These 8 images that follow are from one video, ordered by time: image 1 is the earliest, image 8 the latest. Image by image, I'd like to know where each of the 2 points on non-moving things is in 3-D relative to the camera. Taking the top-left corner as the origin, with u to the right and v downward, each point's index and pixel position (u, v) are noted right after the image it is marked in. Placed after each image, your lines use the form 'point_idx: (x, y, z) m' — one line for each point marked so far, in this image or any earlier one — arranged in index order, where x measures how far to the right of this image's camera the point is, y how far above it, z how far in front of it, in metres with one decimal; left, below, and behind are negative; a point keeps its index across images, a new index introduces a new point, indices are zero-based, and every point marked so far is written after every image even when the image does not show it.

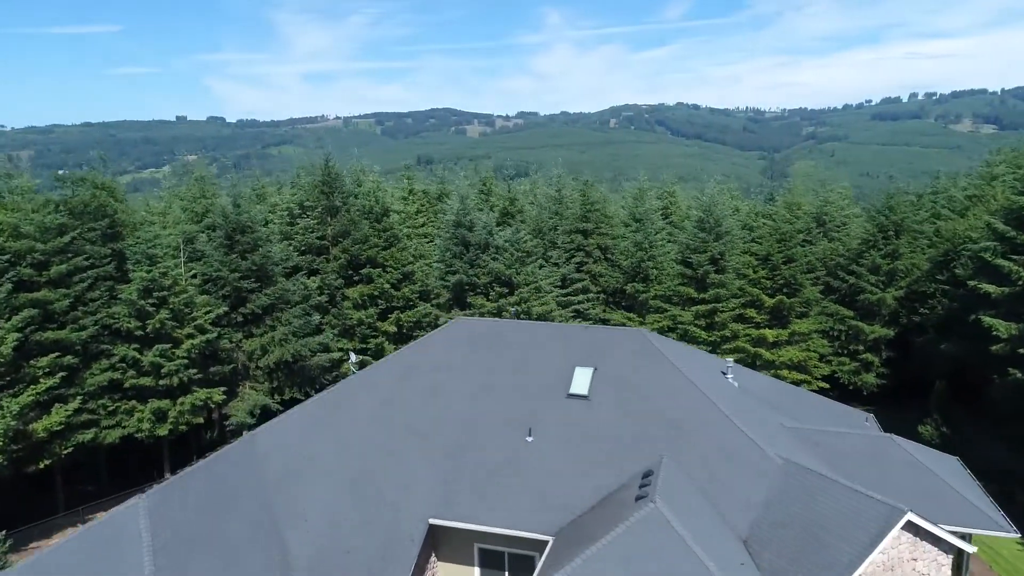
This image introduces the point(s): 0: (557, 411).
0: (+1.1, -2.9, +17.1) m
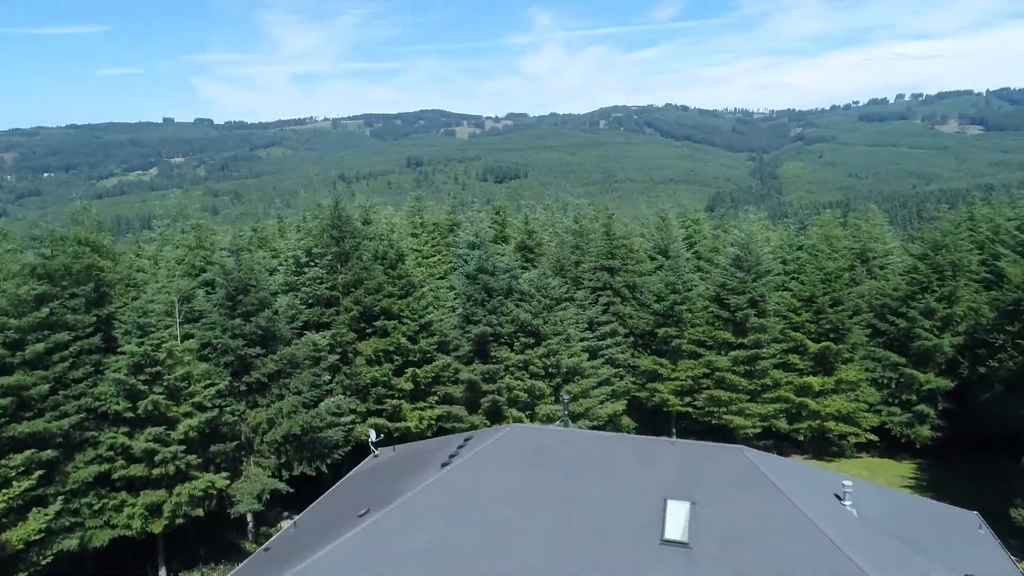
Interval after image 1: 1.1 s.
0: (+2.7, -5.4, +13.9) m
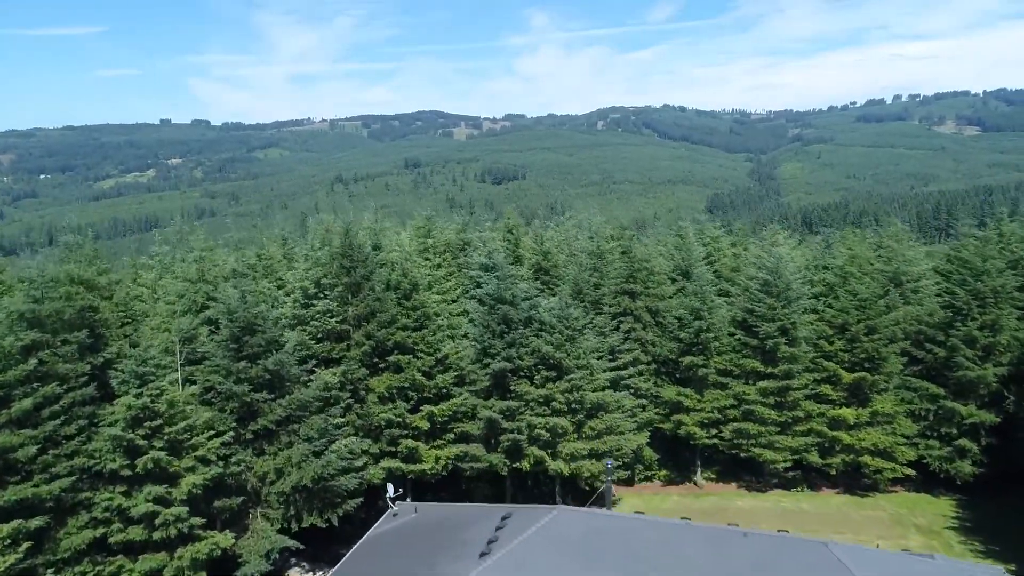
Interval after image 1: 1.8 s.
0: (+3.8, -6.7, +12.0) m
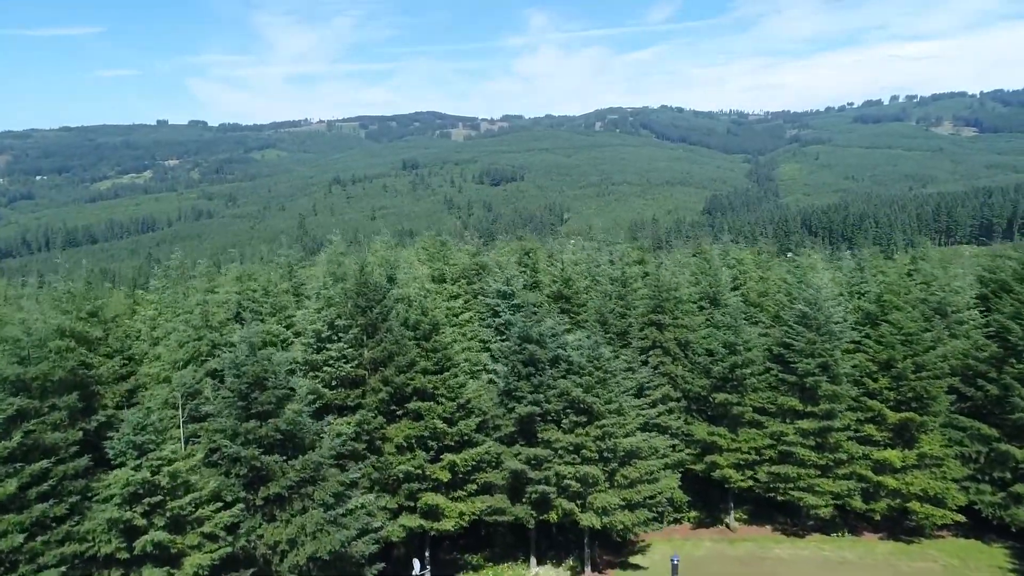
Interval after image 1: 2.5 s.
0: (+5.0, -8.3, +9.7) m
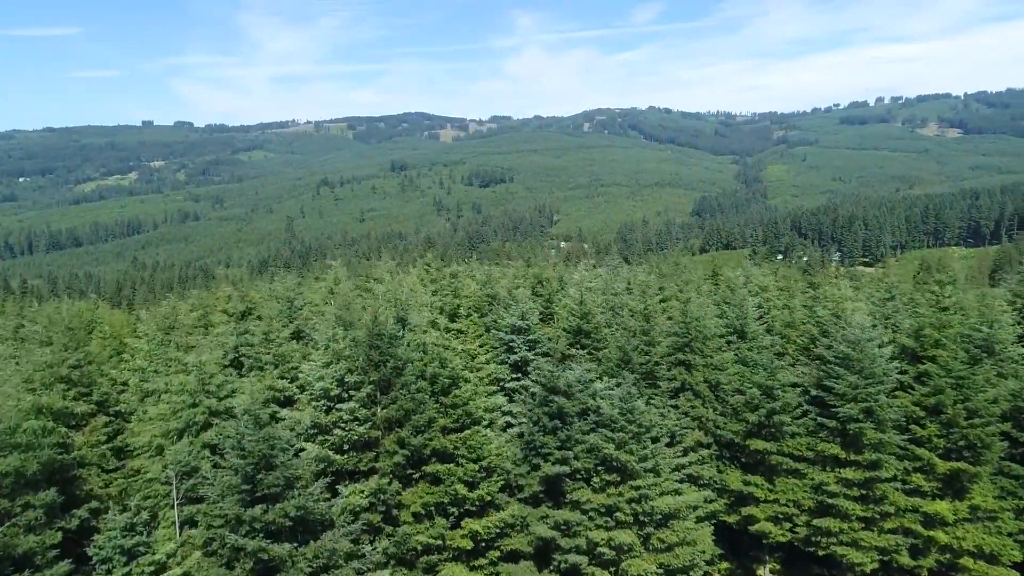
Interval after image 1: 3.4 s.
0: (+6.3, -10.1, +7.2) m
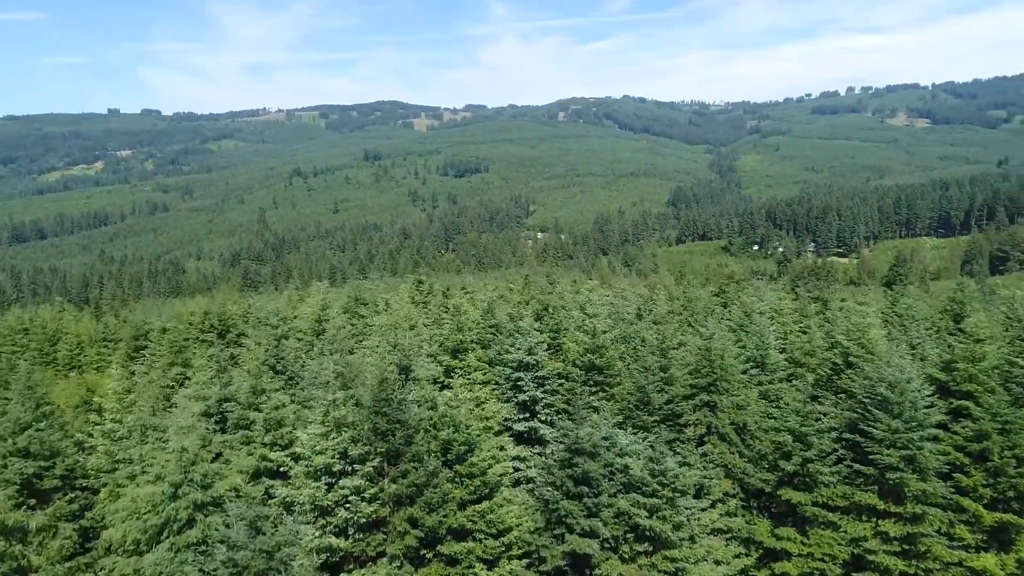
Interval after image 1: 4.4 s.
0: (+7.8, -12.2, +4.7) m
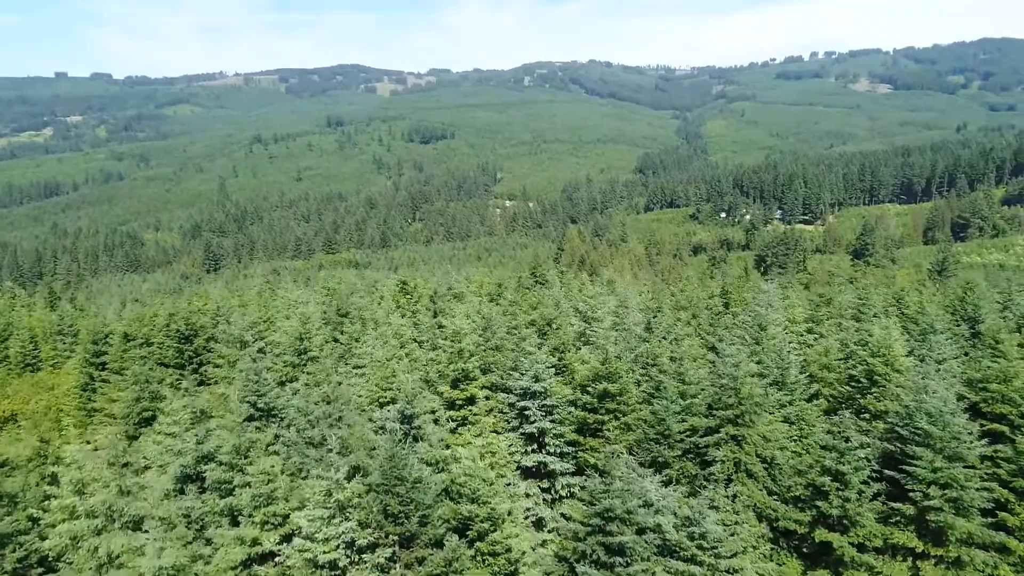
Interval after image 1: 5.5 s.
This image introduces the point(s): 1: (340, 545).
0: (+9.6, -14.5, +2.5) m
1: (-4.7, -6.9, +19.4) m
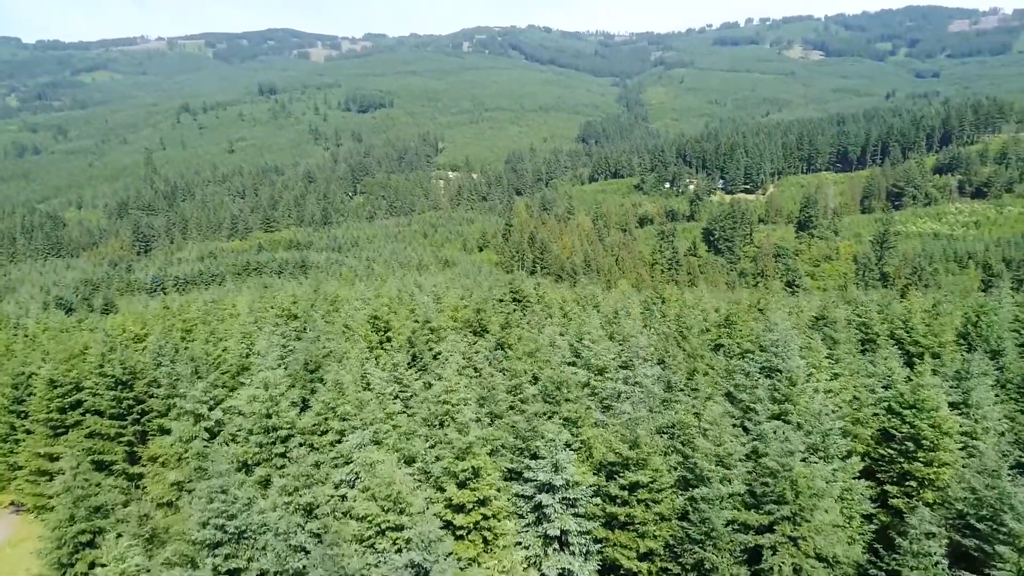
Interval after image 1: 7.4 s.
0: (+12.9, -18.6, -0.9) m
1: (-2.9, -10.6, +14.4) m
